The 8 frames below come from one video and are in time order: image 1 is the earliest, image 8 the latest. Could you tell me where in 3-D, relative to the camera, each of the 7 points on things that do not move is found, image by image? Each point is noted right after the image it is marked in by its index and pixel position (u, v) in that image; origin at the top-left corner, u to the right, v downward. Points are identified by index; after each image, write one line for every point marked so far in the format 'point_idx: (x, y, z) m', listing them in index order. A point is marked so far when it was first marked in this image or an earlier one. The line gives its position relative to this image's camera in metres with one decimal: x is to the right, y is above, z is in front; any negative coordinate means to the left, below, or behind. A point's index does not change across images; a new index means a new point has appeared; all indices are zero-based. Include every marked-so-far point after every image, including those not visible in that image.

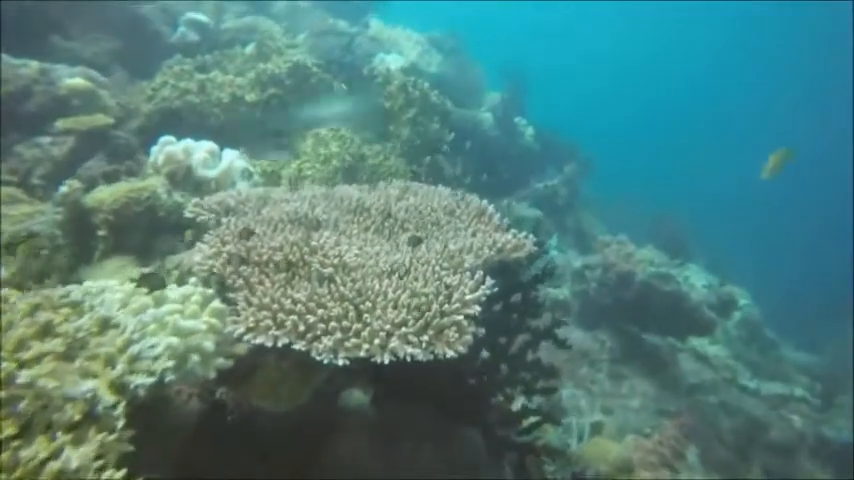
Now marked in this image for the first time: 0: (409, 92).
0: (-0.3, +2.8, +11.1) m
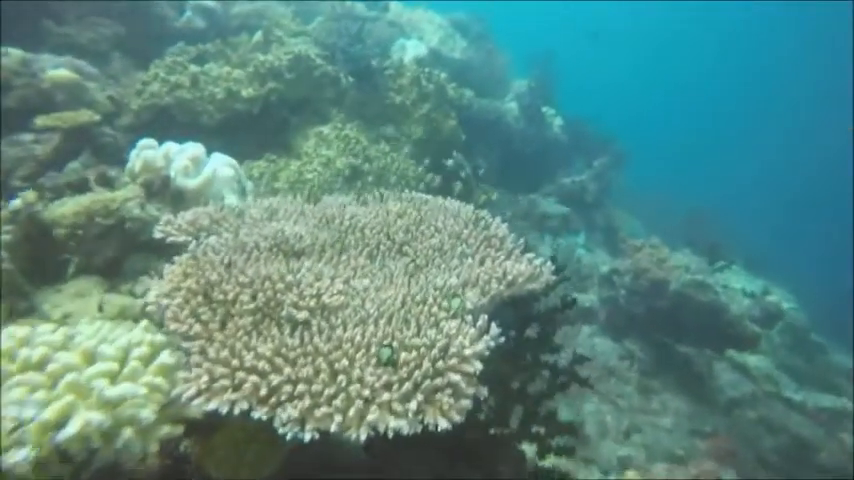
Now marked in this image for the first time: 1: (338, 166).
0: (-0.1, +2.7, +10.3) m
1: (-1.3, +1.1, +8.6) m
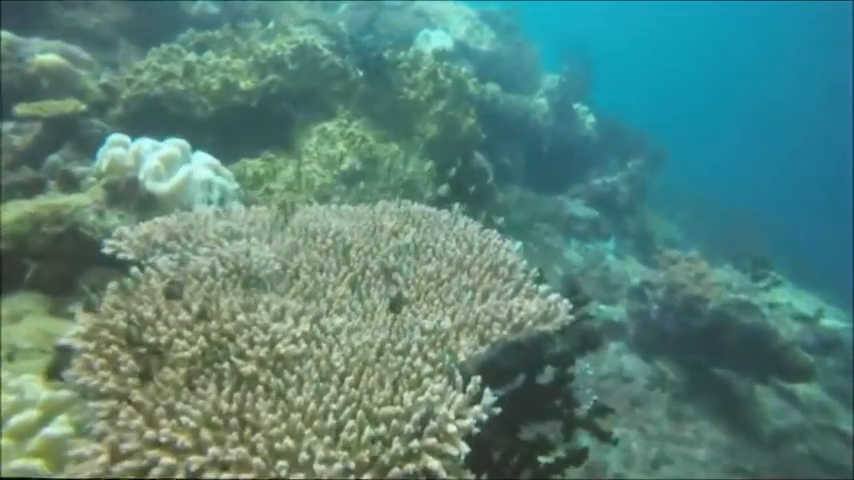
0: (+0.2, +2.6, +9.5) m
1: (-1.1, +1.0, +7.8) m
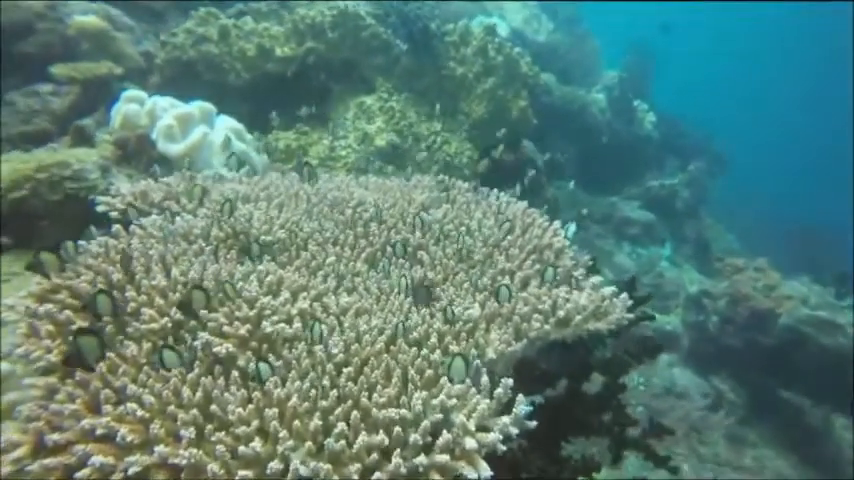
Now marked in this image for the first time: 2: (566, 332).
0: (+1.0, +2.7, +8.8) m
1: (-0.6, +1.2, +7.3) m
2: (+0.7, -0.5, +3.2) m
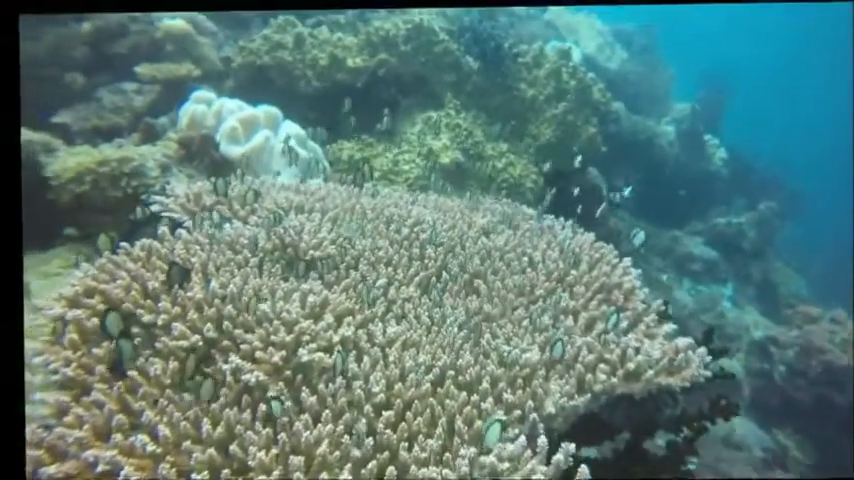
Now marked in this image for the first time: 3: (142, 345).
0: (+2.0, +2.3, +8.4) m
1: (+0.1, +1.0, +7.0) m
2: (+1.0, -0.7, +2.8) m
3: (-1.2, -0.4, +2.5) m
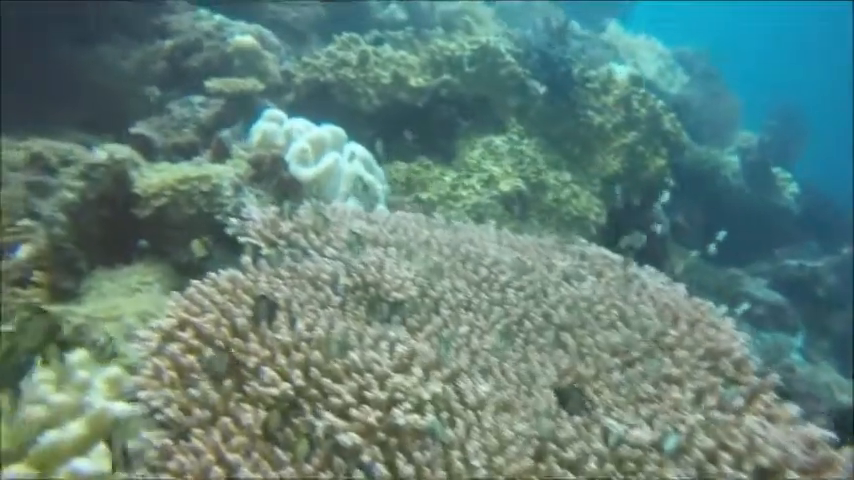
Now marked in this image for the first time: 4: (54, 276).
0: (+2.8, +1.8, +8.1) m
1: (+0.9, +0.6, +6.8) m
2: (+1.4, -1.0, +2.5) m
3: (-0.8, -0.6, +2.4) m
4: (-2.5, -0.2, +3.9) m
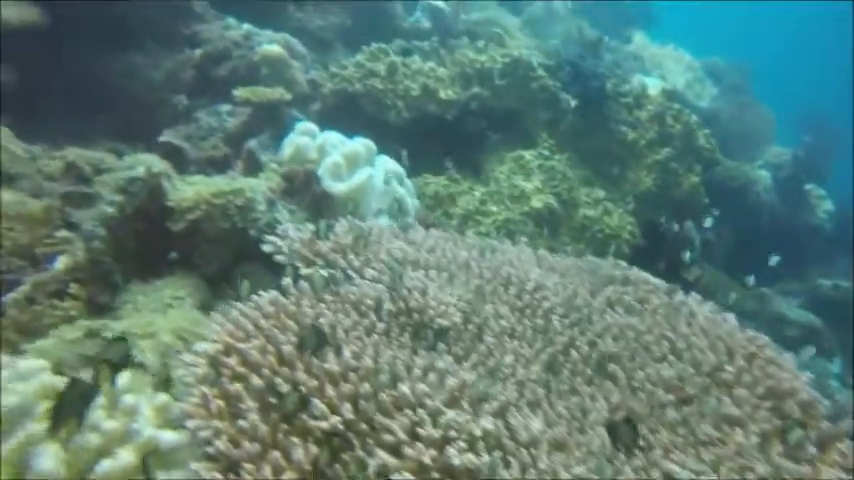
0: (+3.3, +1.6, +8.0) m
1: (+1.2, +0.4, +6.7) m
2: (+1.6, -1.2, +2.4) m
3: (-0.6, -0.7, +2.3) m
4: (-2.2, -0.3, +3.9) m
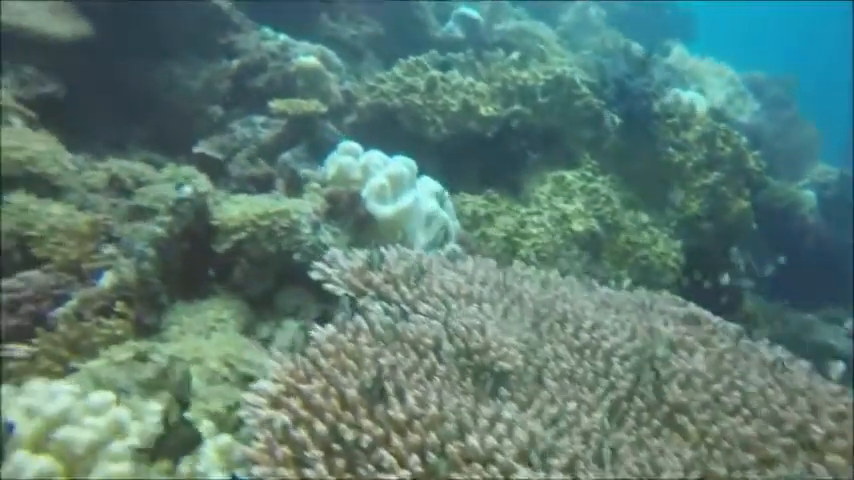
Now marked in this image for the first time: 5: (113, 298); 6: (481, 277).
0: (+3.8, +1.2, +7.8) m
1: (+1.7, +0.2, +6.6) m
2: (+1.8, -1.4, +2.2) m
3: (-0.3, -0.9, +2.2) m
4: (-1.9, -0.5, +3.8) m
5: (-2.0, -0.4, +3.8) m
6: (+0.4, -0.2, +3.8) m
